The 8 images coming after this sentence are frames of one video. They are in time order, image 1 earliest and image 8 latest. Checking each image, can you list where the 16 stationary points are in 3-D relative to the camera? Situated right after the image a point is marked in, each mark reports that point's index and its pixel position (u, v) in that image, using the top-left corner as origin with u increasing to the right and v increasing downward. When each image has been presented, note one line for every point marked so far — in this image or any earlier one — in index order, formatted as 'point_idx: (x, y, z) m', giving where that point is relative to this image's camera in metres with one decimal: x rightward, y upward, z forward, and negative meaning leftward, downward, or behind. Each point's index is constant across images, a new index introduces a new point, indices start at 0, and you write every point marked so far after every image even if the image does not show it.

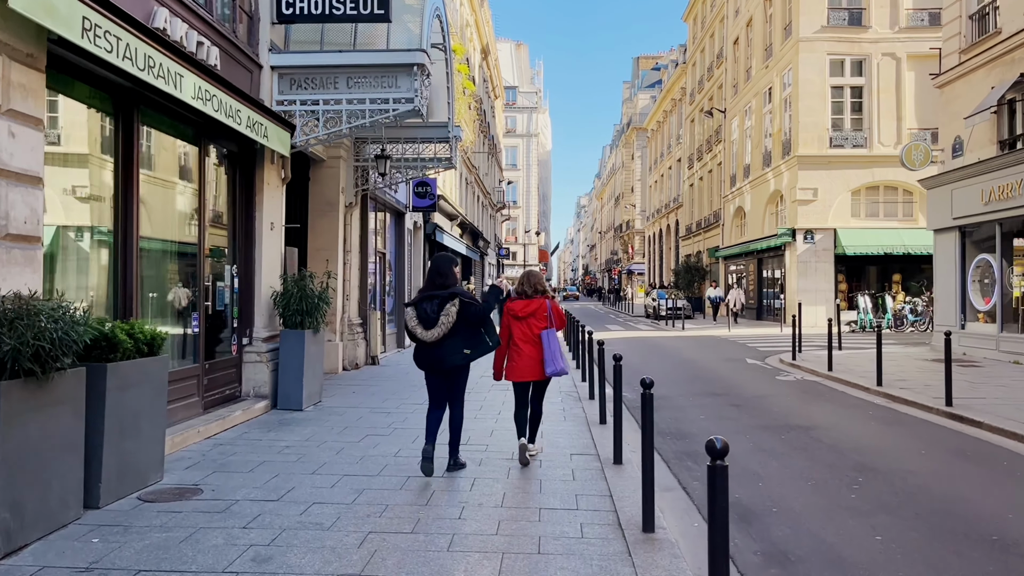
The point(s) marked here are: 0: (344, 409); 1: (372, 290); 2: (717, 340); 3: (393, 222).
0: (-1.8, -1.3, +8.4) m
1: (-2.5, -0.1, +13.8) m
2: (+5.1, -1.3, +19.6) m
3: (-2.5, +1.4, +16.0) m
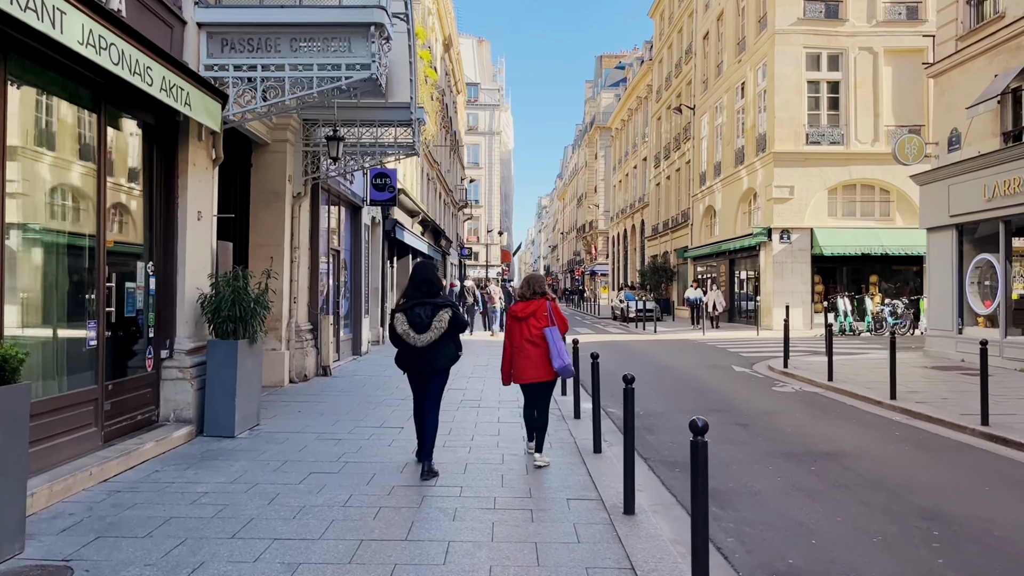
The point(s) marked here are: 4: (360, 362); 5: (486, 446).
0: (-2.1, -1.3, +7.1) m
1: (-3.0, -0.1, +12.4) m
2: (+4.3, -1.3, +18.6) m
3: (-3.1, +1.3, +14.6) m
4: (-2.6, -1.3, +13.5) m
5: (-0.2, -1.4, +6.7) m
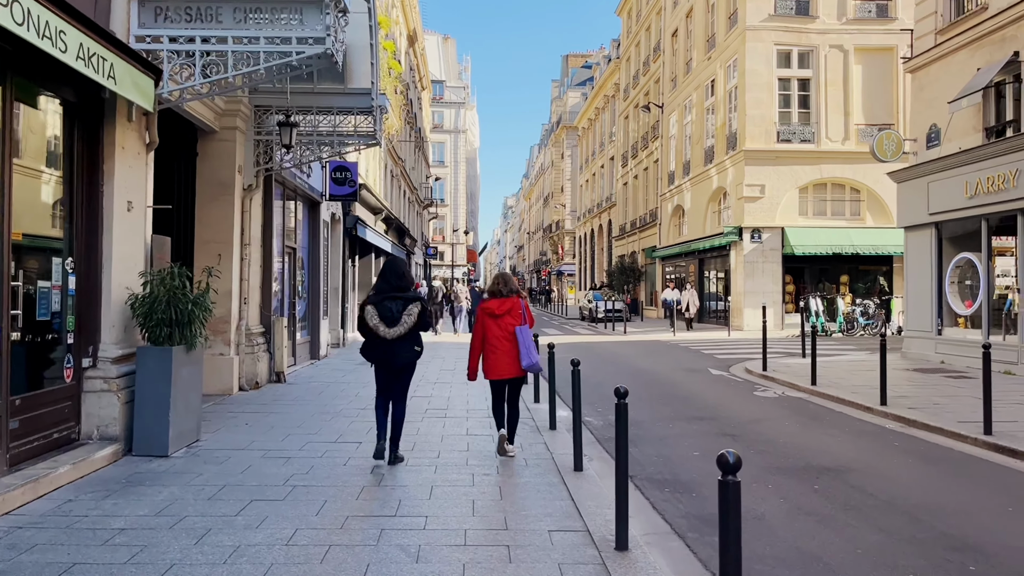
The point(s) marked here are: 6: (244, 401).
0: (-2.3, -1.3, +6.3) m
1: (-3.5, -0.1, +11.6) m
2: (+3.6, -1.3, +18.1) m
3: (-3.6, +1.3, +13.7) m
4: (-3.2, -1.3, +12.7) m
5: (-0.4, -1.3, +6.0) m
6: (-3.1, -1.3, +9.2) m
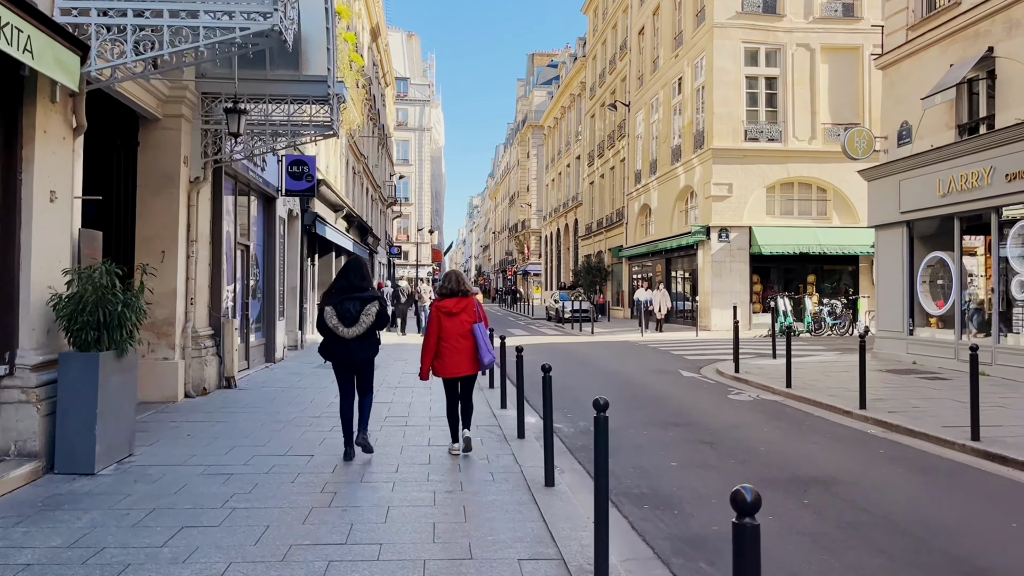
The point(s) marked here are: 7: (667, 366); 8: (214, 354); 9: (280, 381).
0: (-2.6, -1.3, +5.7) m
1: (-4.0, -0.1, +10.9) m
2: (+2.8, -1.3, +17.7) m
3: (-4.2, +1.4, +13.1) m
4: (-3.7, -1.3, +12.1) m
5: (-0.7, -1.3, +5.5) m
6: (-3.5, -1.3, +8.6) m
7: (+2.7, -1.4, +13.5) m
8: (-3.7, -0.8, +9.7) m
9: (-3.3, -1.3, +11.0) m
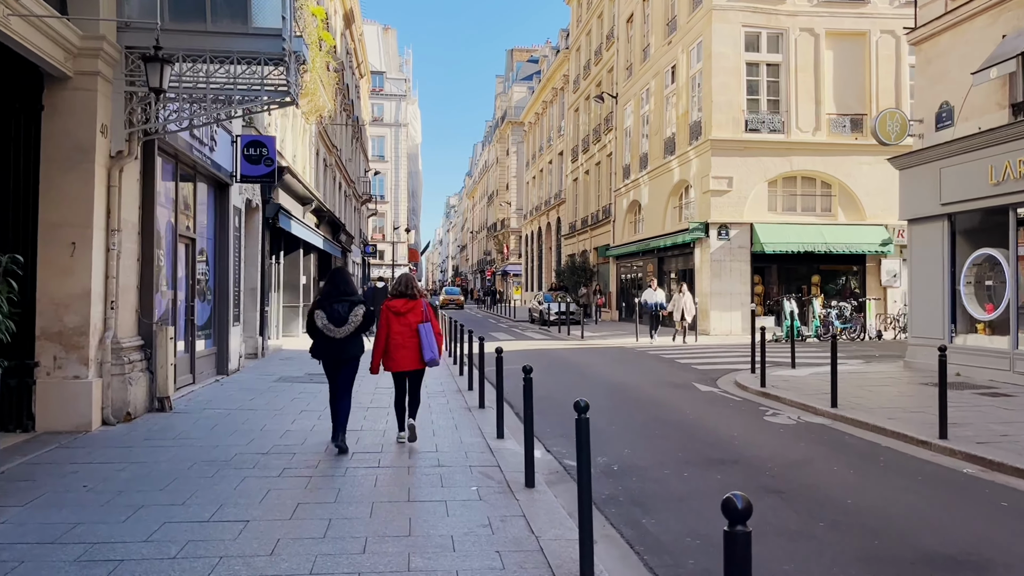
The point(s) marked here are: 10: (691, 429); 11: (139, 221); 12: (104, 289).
0: (-2.5, -1.3, +3.9) m
1: (-4.0, -0.1, +9.1) m
2: (+2.5, -1.3, +16.1) m
3: (-4.4, +1.3, +11.3) m
4: (-3.8, -1.3, +10.3) m
5: (-0.6, -1.4, +3.8) m
6: (-3.5, -1.3, +6.8) m
7: (+2.5, -1.4, +11.9) m
8: (-3.7, -0.8, +7.9) m
9: (-3.4, -1.3, +9.3) m
10: (+1.8, -1.4, +7.8) m
11: (-3.9, +0.7, +8.1) m
12: (-3.9, 0.0, +7.4) m
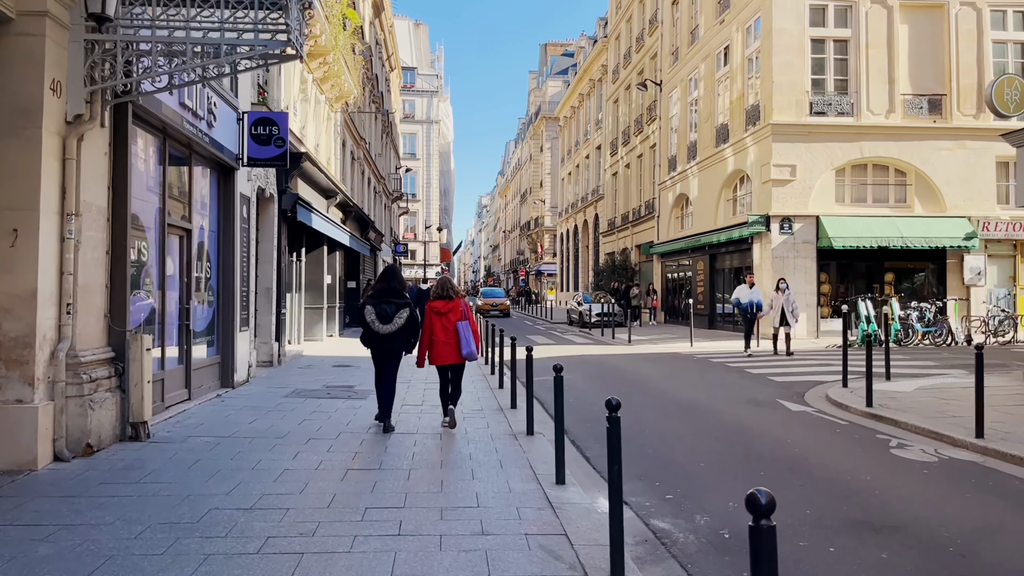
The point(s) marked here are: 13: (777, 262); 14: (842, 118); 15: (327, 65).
0: (-2.2, -1.3, +2.3) m
1: (-3.5, -0.1, +7.6) m
2: (+3.3, -1.3, +14.3) m
3: (-3.8, +1.3, +9.7) m
4: (-3.2, -1.3, +8.7) m
5: (-0.3, -1.3, +2.1) m
6: (-3.1, -1.3, +5.2) m
7: (+3.2, -1.4, +10.1) m
8: (-3.3, -0.8, +6.4) m
9: (-2.8, -1.3, +7.7) m
10: (+2.3, -1.4, +6.0) m
11: (-3.4, +0.7, +6.6) m
12: (-3.4, 0.0, +5.8) m
13: (+6.4, +0.6, +18.8) m
14: (+8.1, +4.2, +19.2) m
15: (-4.0, +4.8, +16.8) m
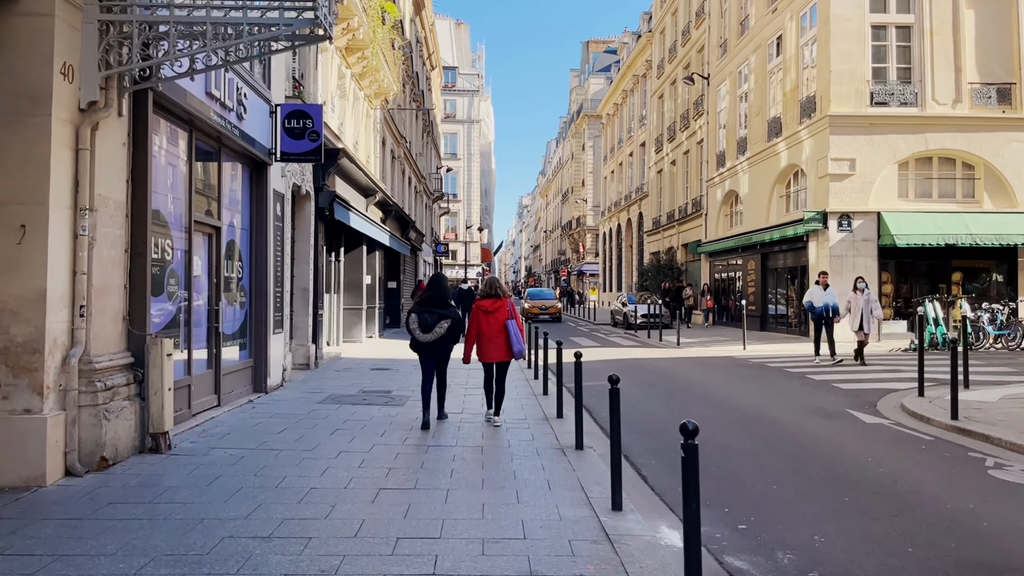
0: (-2.0, -1.3, +1.8) m
1: (-3.1, -0.1, +7.2) m
2: (+4.1, -1.3, +13.5) m
3: (-3.2, +1.3, +9.3) m
4: (-2.8, -1.3, +8.3) m
5: (-0.2, -1.3, +1.5) m
6: (-2.8, -1.3, +4.8) m
7: (+3.7, -1.4, +9.3) m
8: (-2.9, -0.8, +5.9) m
9: (-2.4, -1.3, +7.2) m
10: (+2.6, -1.4, +5.3) m
11: (-3.0, +0.7, +6.2) m
12: (-3.1, 0.0, +5.4) m
13: (+7.4, +0.6, +17.8) m
14: (+9.1, +4.2, +18.2) m
15: (-3.1, +4.8, +16.4) m
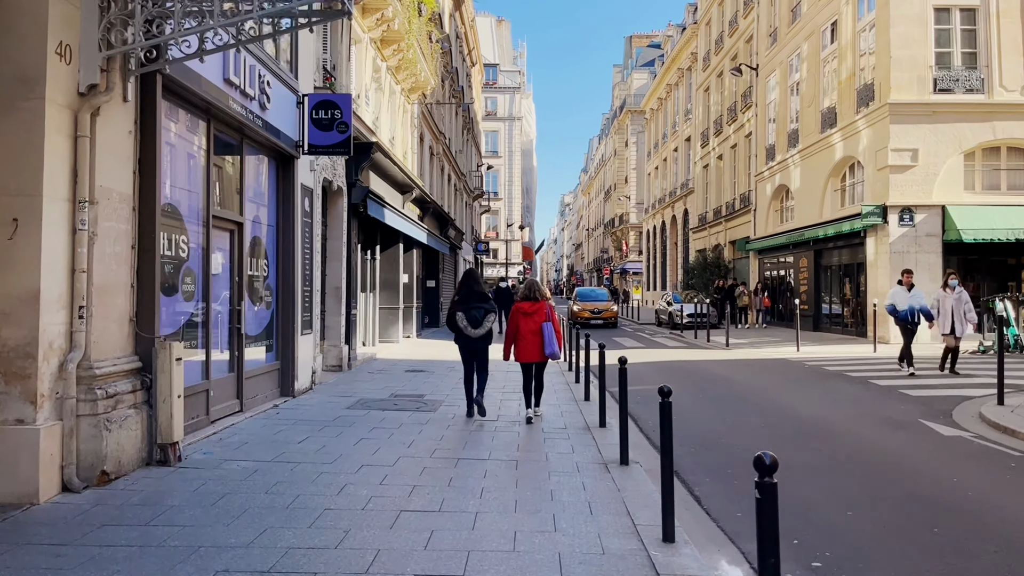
0: (-2.0, -1.3, +1.4) m
1: (-2.8, -0.1, +6.7) m
2: (+4.7, -1.3, +12.7) m
3: (-2.8, +1.4, +8.9) m
4: (-2.4, -1.3, +7.8) m
5: (-0.1, -1.3, +0.9) m
6: (-2.6, -1.3, +4.3) m
7: (+4.2, -1.3, +8.5) m
8: (-2.6, -0.8, +5.5) m
9: (-2.1, -1.3, +6.8) m
10: (+2.8, -1.4, +4.6) m
11: (-2.8, +0.7, +5.7) m
12: (-2.8, 0.0, +5.0) m
13: (+8.3, +0.7, +16.8) m
14: (+10.0, +4.2, +17.1) m
15: (-2.3, +4.8, +16.0) m
